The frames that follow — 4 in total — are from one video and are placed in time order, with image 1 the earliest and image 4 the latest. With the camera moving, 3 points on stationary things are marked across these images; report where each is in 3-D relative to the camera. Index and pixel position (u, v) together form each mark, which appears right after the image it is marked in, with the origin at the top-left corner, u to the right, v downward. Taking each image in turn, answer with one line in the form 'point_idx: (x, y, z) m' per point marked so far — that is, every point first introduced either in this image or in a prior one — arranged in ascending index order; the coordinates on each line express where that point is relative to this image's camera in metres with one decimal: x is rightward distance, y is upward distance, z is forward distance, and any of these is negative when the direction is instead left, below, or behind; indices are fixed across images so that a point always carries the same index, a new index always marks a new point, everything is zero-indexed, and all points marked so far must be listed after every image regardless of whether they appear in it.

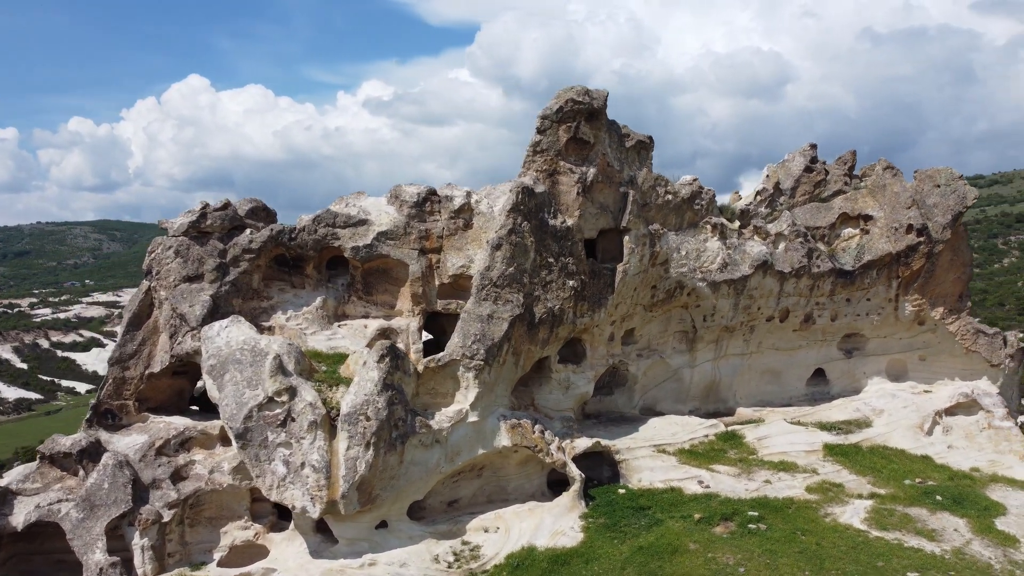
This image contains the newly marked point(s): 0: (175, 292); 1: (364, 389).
0: (-5.9, -0.1, +14.0) m
1: (-2.3, -1.6, +12.5) m
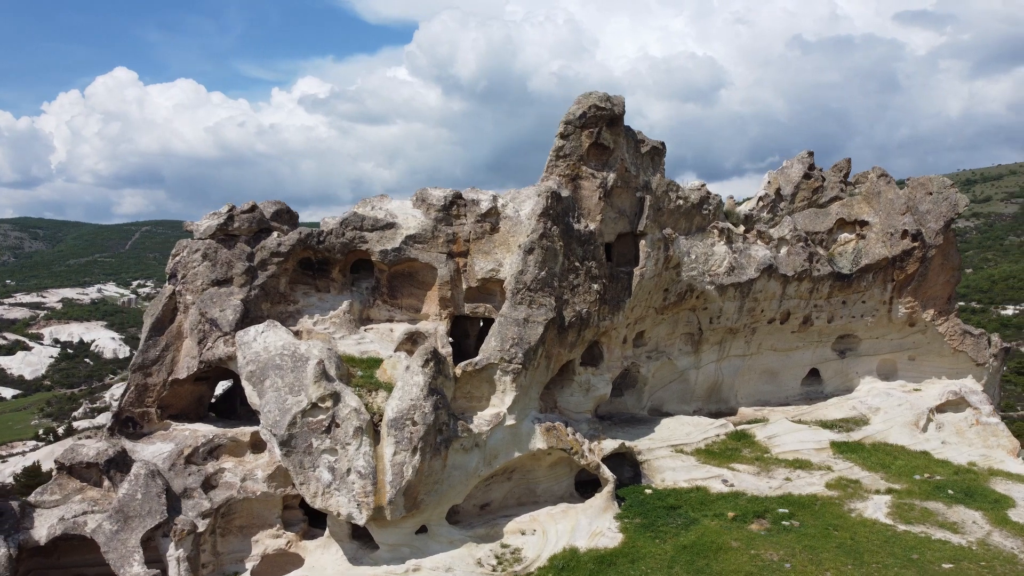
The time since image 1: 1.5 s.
0: (-5.3, -0.2, +13.6) m
1: (-1.6, -1.6, +12.4) m
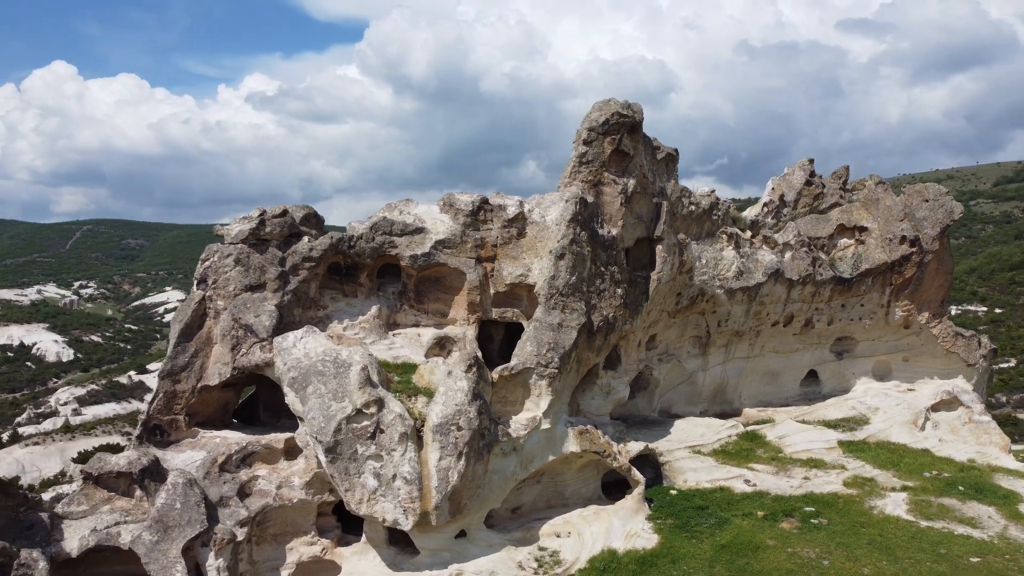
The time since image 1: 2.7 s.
0: (-4.6, -0.2, +13.4) m
1: (-0.9, -1.7, +12.5) m
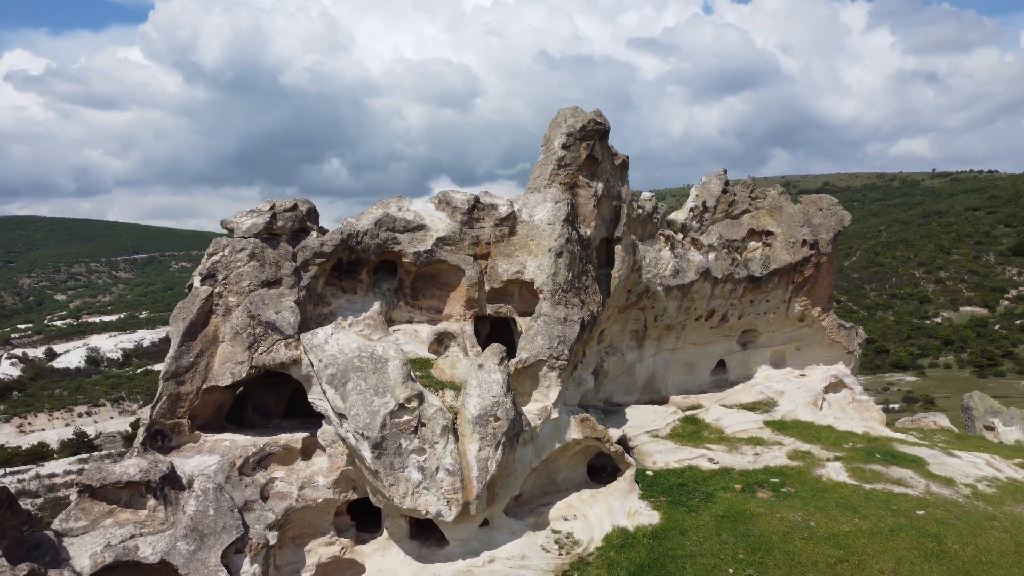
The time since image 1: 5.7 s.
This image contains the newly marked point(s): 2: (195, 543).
0: (-4.2, -0.2, +12.9) m
1: (-0.4, -1.7, +12.9) m
2: (-4.5, -3.6, +11.4) m
